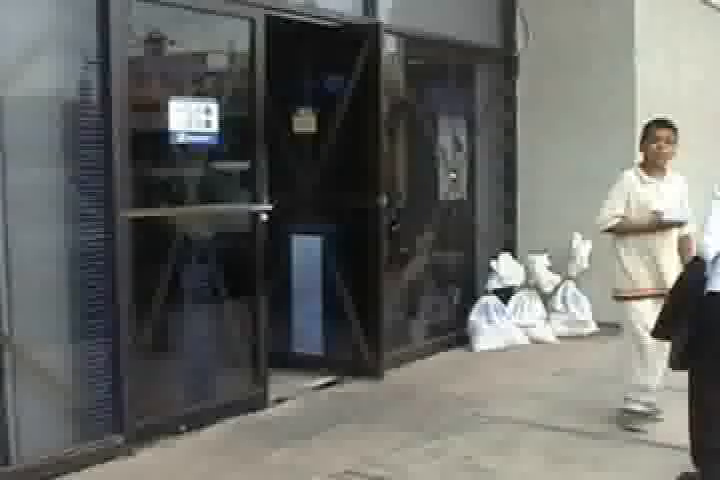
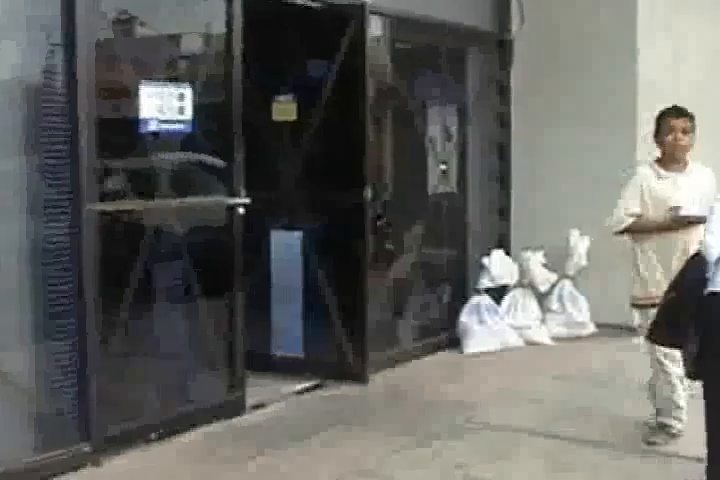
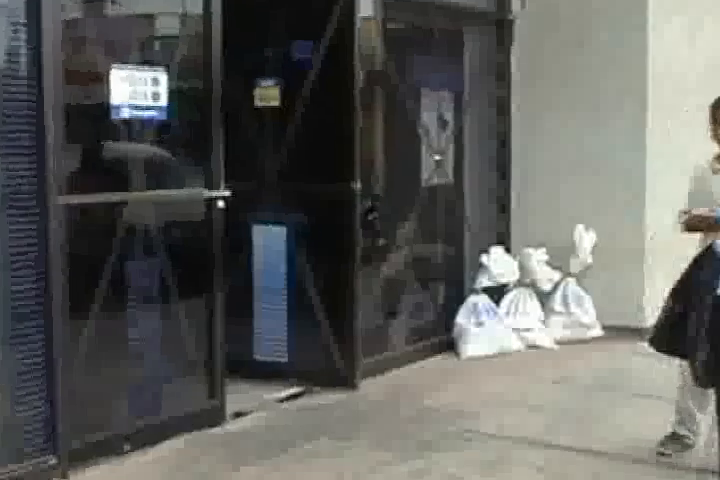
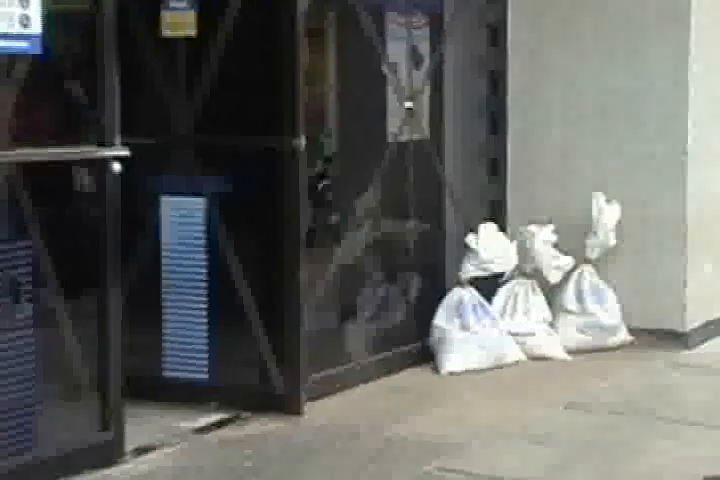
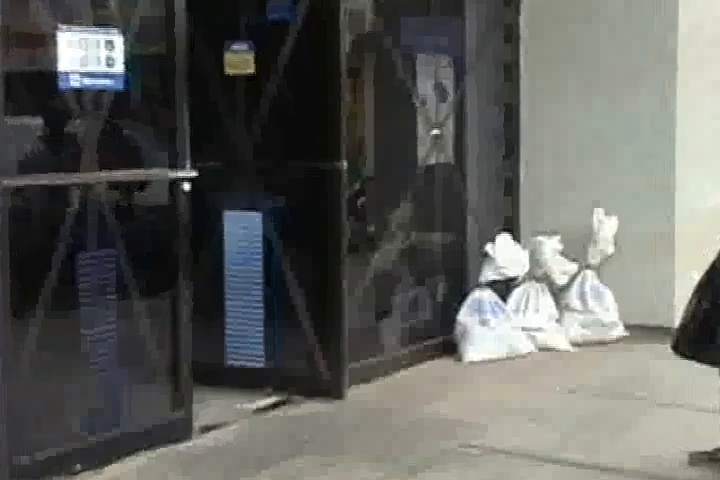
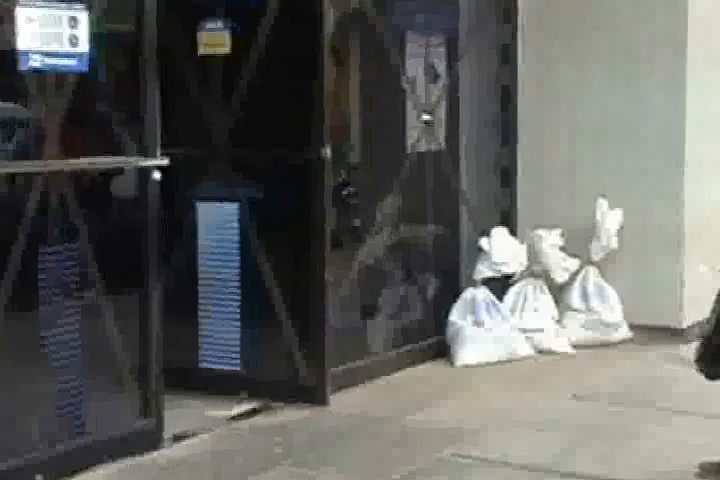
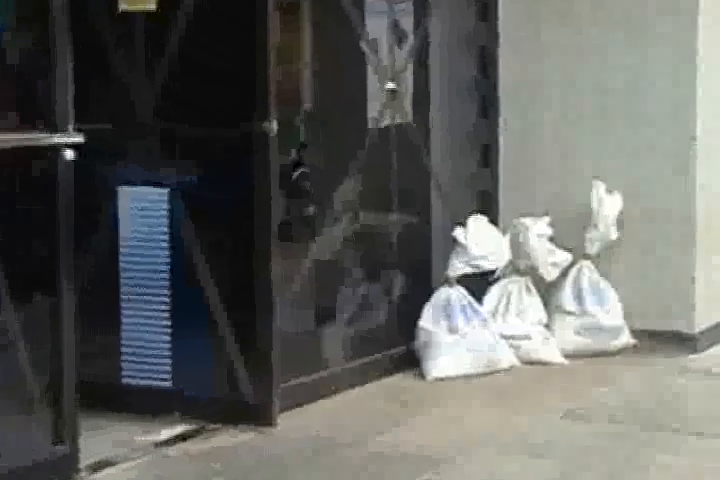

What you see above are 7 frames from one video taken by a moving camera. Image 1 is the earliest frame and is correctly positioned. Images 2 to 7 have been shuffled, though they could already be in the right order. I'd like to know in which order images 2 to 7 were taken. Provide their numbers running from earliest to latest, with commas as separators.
2, 3, 5, 6, 4, 7
